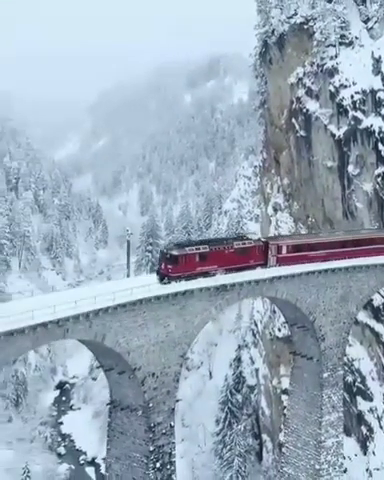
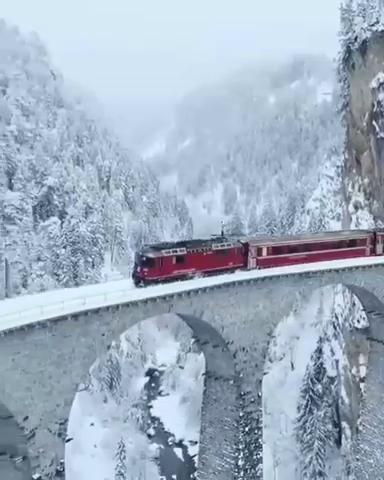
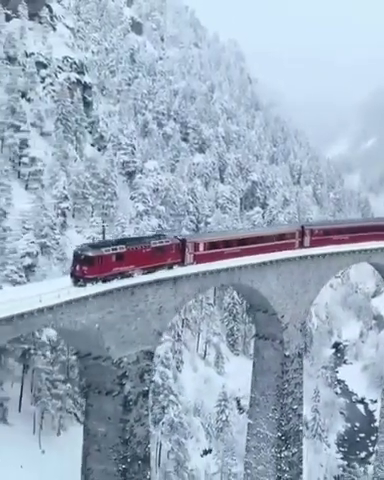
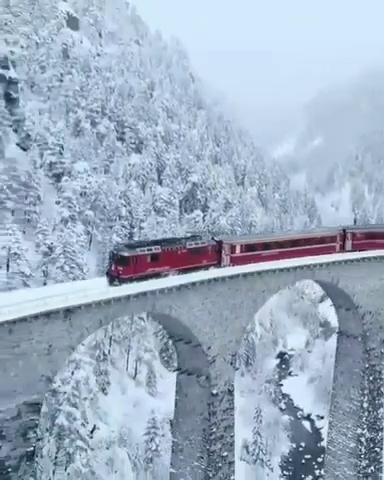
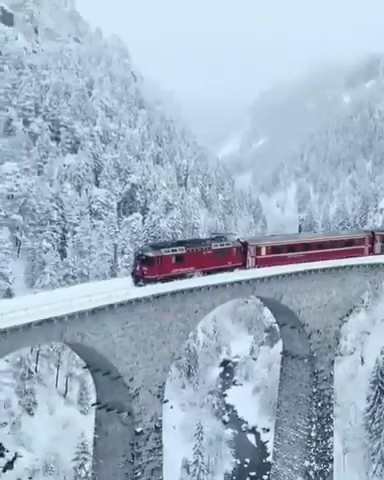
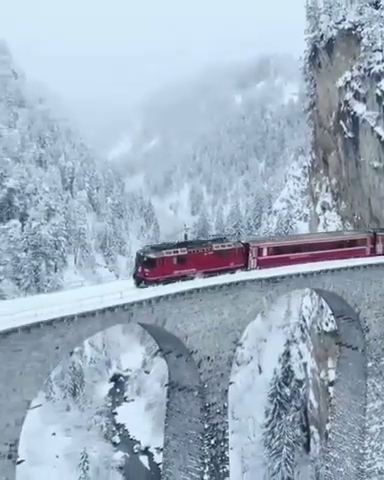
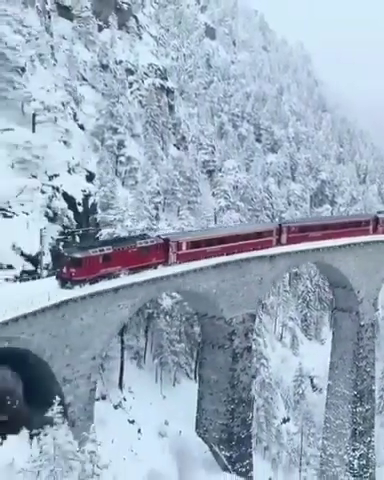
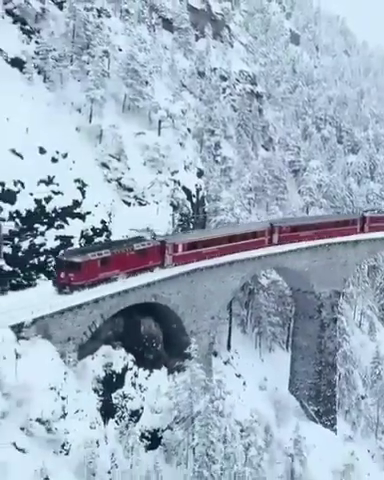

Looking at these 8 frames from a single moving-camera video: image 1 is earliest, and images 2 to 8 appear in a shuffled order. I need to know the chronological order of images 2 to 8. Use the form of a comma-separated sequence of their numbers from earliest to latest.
6, 2, 5, 4, 3, 7, 8
